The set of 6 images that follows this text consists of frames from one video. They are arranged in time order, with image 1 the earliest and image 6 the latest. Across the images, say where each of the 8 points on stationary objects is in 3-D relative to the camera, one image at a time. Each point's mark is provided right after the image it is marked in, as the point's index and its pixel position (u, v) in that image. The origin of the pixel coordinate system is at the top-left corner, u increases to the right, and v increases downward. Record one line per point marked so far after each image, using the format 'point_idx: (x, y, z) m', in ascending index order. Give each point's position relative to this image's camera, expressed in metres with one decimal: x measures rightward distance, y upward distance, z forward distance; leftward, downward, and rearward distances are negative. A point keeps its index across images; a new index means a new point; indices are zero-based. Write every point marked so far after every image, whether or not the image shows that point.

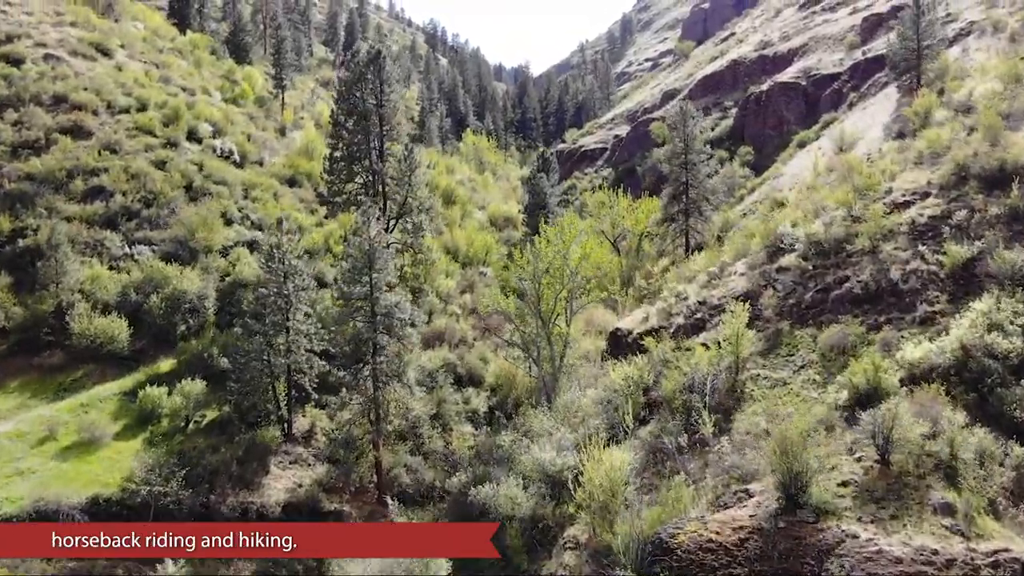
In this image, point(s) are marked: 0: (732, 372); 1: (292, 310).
0: (+3.3, -1.3, +16.7) m
1: (-3.3, -0.3, +16.7) m
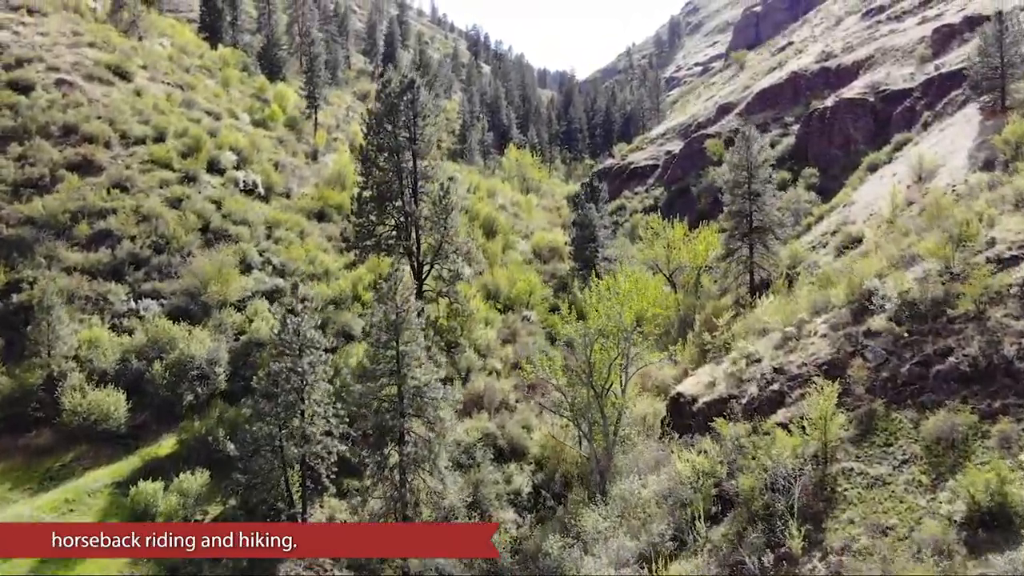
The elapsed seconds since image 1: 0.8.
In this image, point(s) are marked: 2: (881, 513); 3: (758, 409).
0: (+3.9, -2.3, +14.2) m
1: (-2.6, -1.3, +14.6) m
2: (+4.2, -2.6, +12.8) m
3: (+3.6, -1.8, +16.5) m
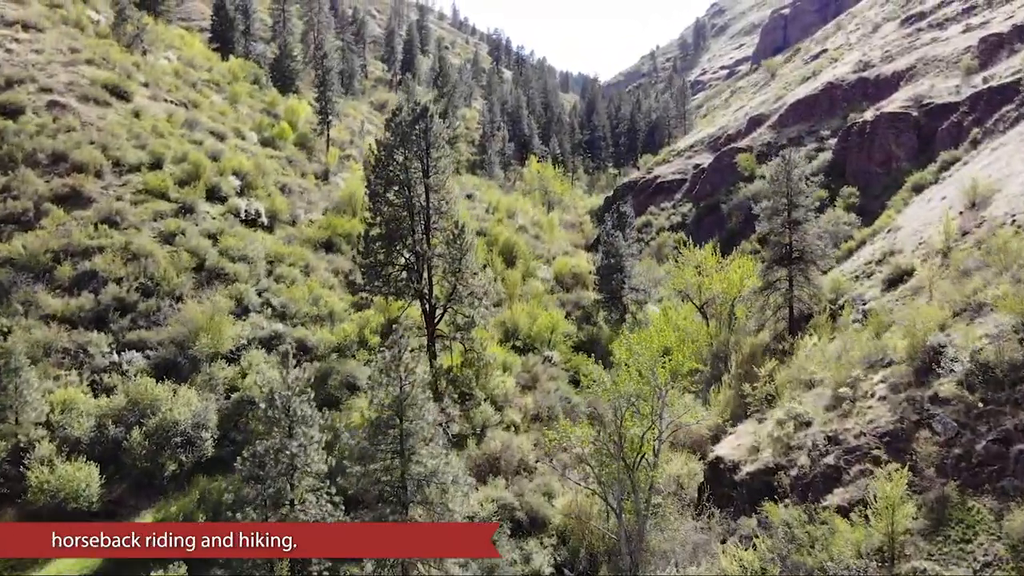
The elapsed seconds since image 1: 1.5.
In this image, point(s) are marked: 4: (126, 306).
0: (+4.1, -3.0, +12.3) m
1: (-2.4, -2.1, +12.8) m
2: (+4.4, -3.4, +10.9) m
3: (+3.9, -2.6, +14.6) m
4: (-6.4, -0.3, +18.6) m
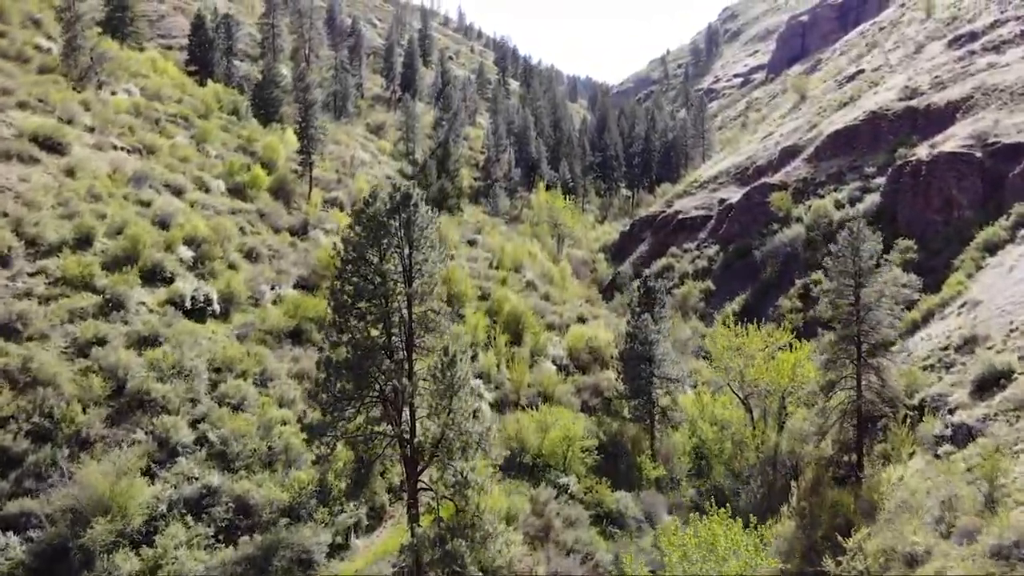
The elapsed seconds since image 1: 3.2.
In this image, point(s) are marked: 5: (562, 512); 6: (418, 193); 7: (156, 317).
0: (+4.2, -4.9, +7.8) m
1: (-2.4, -4.0, +8.3) m
2: (+4.4, -5.2, +6.3) m
3: (+3.9, -4.5, +10.1) m
4: (-6.3, -2.2, +14.1) m
5: (+0.8, -3.5, +17.5) m
6: (-1.3, +1.3, +15.2) m
7: (-6.0, -0.5, +18.9) m
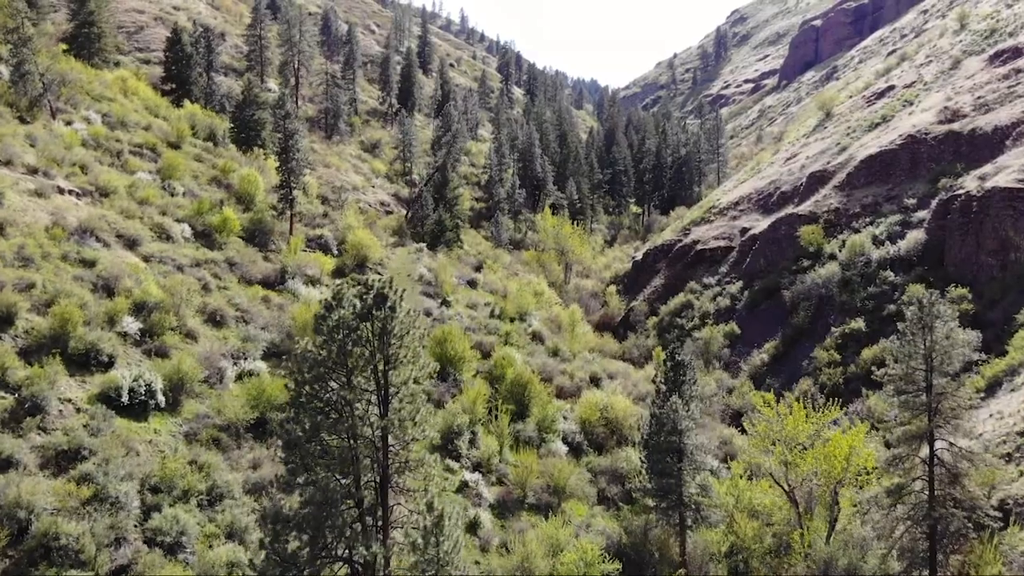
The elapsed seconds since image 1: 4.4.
0: (+4.2, -6.3, +4.4) m
1: (-2.3, -5.3, +4.9) m
2: (+4.5, -6.6, +2.9) m
3: (+4.0, -5.8, +6.6) m
4: (-6.3, -3.5, +10.7) m
5: (+0.8, -4.8, +14.1) m
6: (-1.2, 0.0, +11.8) m
7: (-5.9, -1.8, +15.5) m
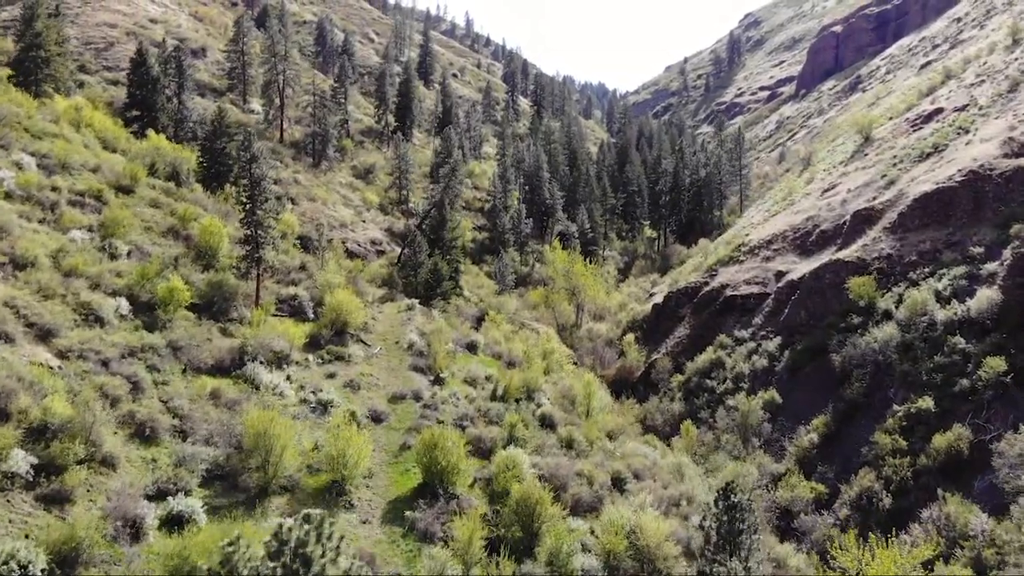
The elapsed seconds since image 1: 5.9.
0: (+4.2, -7.9, -0.1) m
1: (-2.4, -7.0, +0.4) m
2: (+4.4, -8.2, -1.6) m
3: (+4.0, -7.4, +2.2) m
4: (-6.2, -5.1, +6.3) m
5: (+0.9, -6.5, +9.7) m
6: (-1.2, -1.7, +7.3) m
7: (-5.9, -3.4, +11.1) m
